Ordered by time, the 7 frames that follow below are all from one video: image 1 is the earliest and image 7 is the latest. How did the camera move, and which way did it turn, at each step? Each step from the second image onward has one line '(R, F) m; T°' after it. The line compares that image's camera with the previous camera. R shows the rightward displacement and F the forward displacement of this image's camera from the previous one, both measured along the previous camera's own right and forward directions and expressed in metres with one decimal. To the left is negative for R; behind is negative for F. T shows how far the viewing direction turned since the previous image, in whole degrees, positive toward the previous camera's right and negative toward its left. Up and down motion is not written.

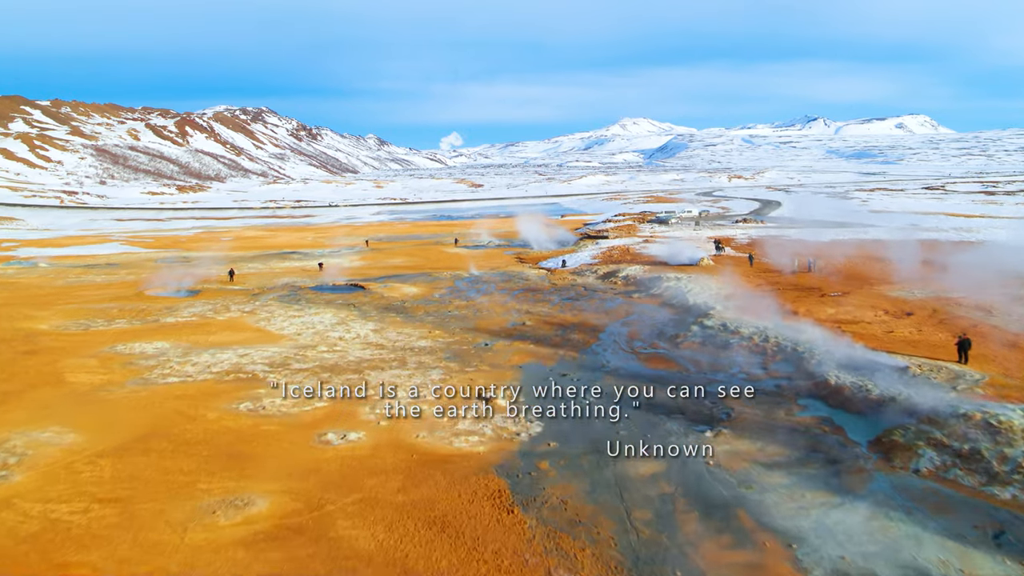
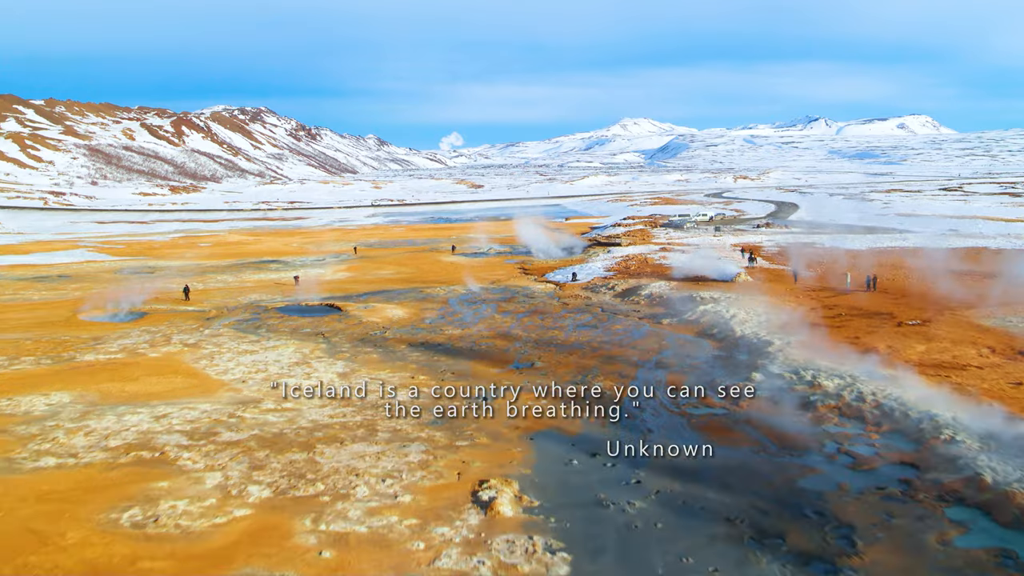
(-0.1, +5.1) m; 0°
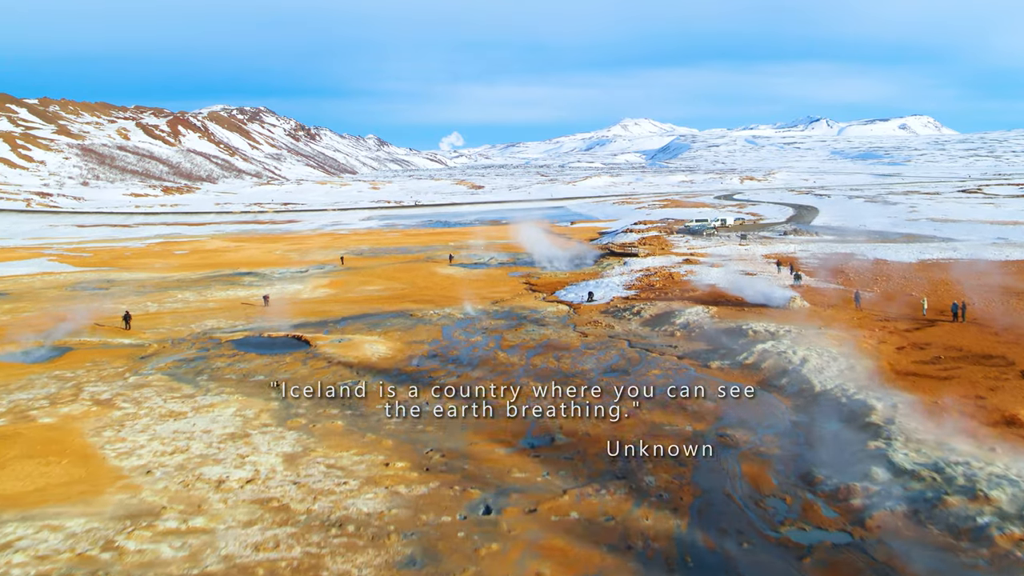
(-0.2, +5.1) m; 0°
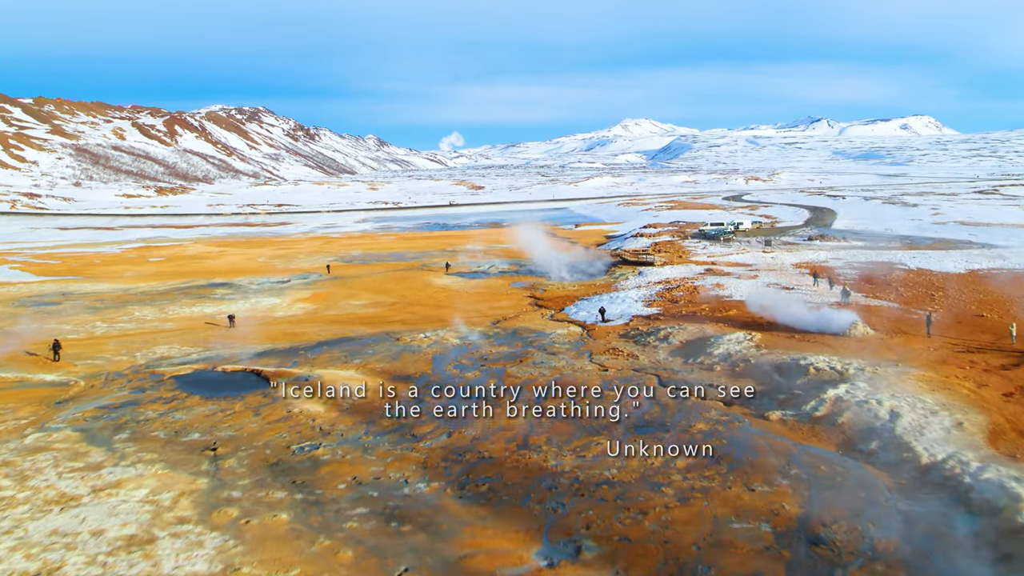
(-0.1, +4.1) m; 0°
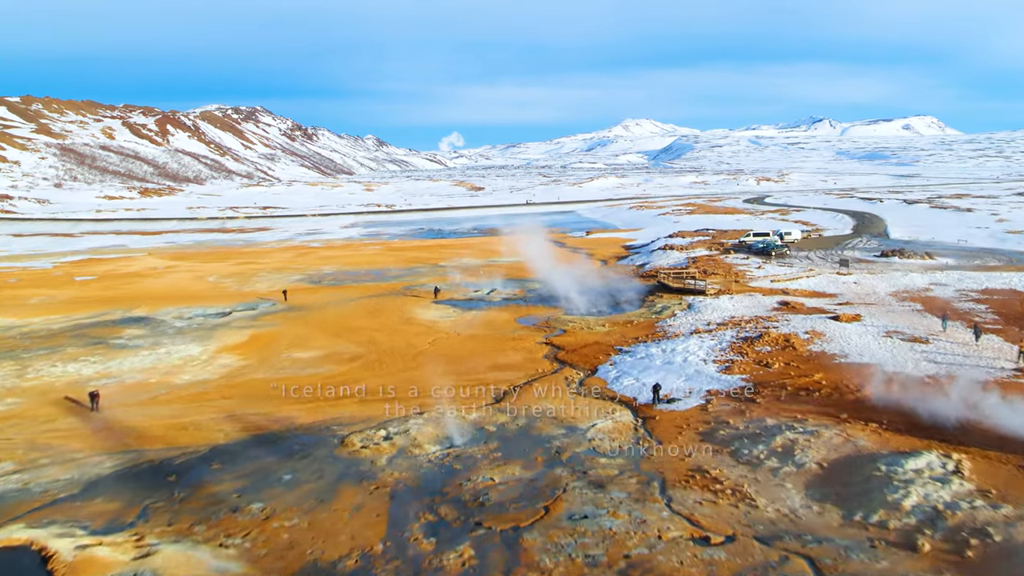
(-0.2, +9.3) m; 0°
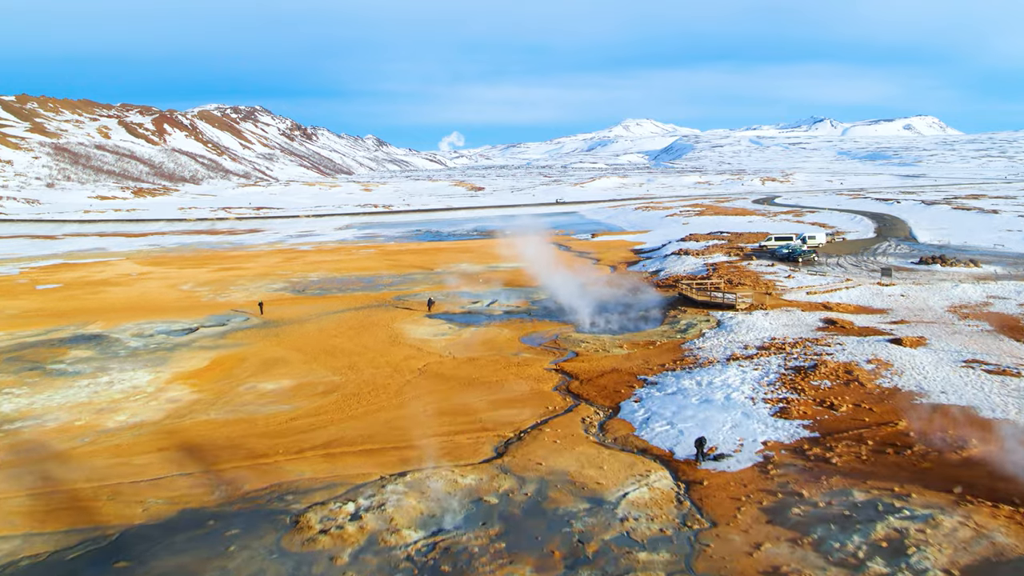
(-0.1, +3.6) m; 0°
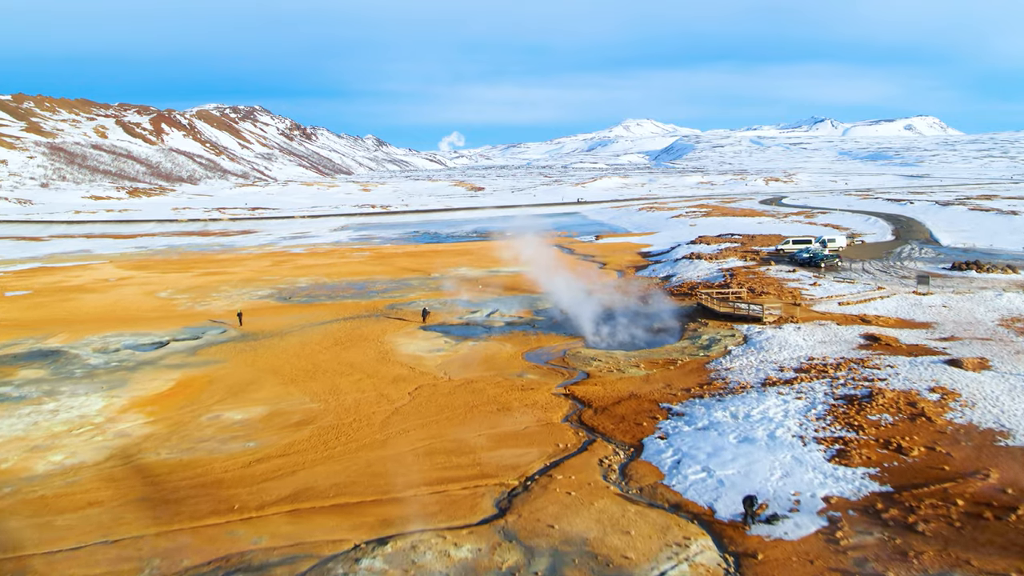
(-0.1, +2.6) m; 0°
